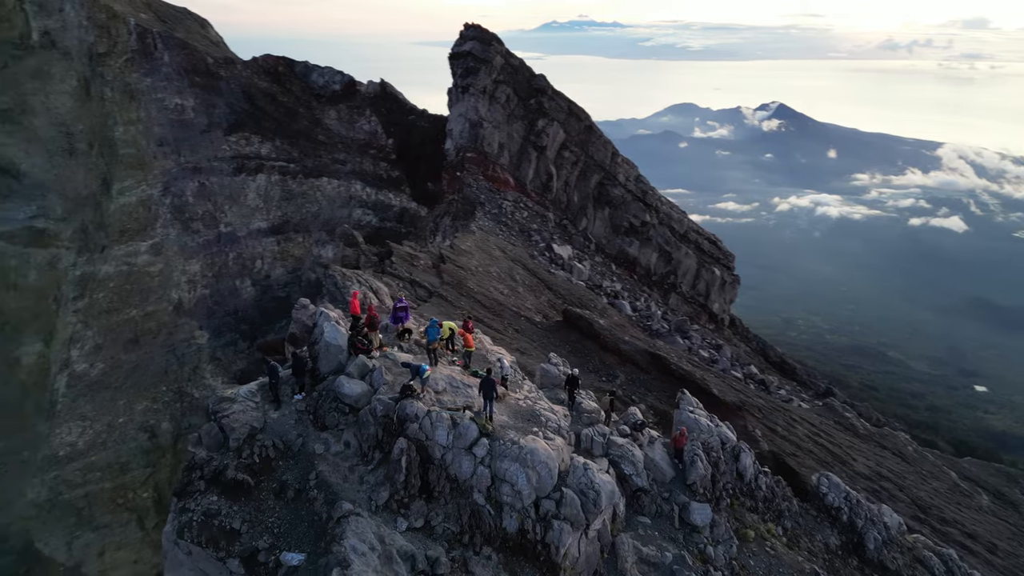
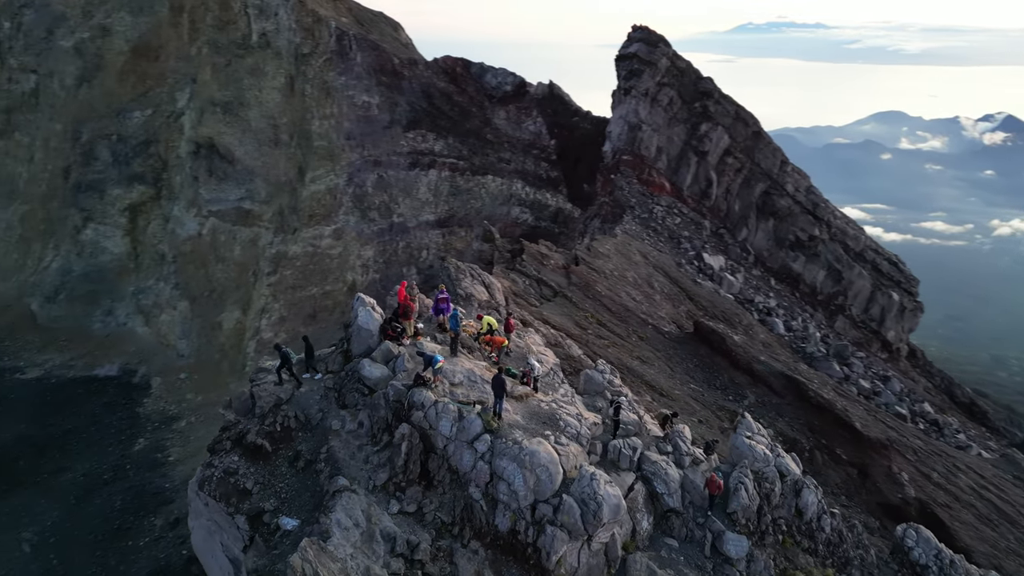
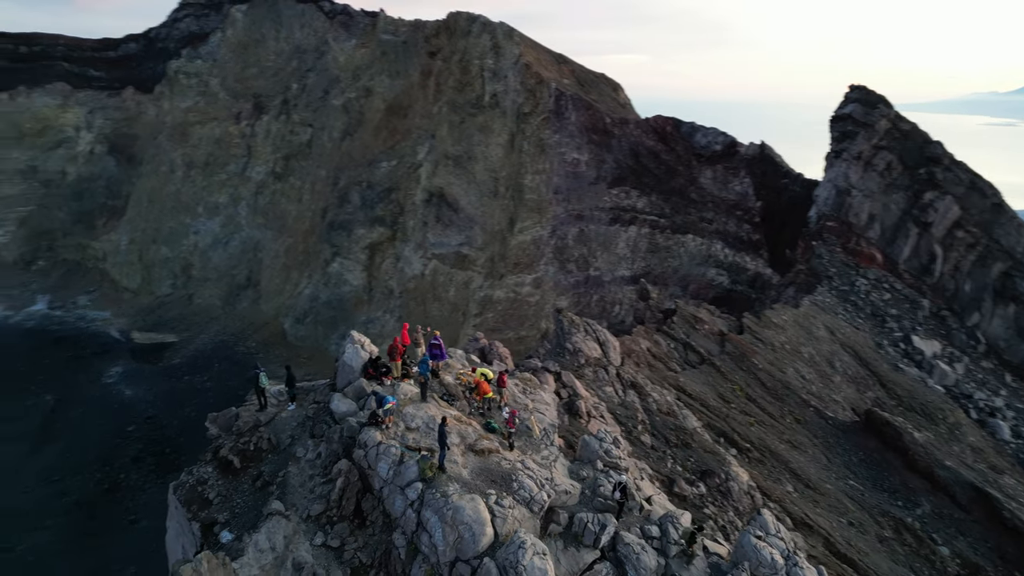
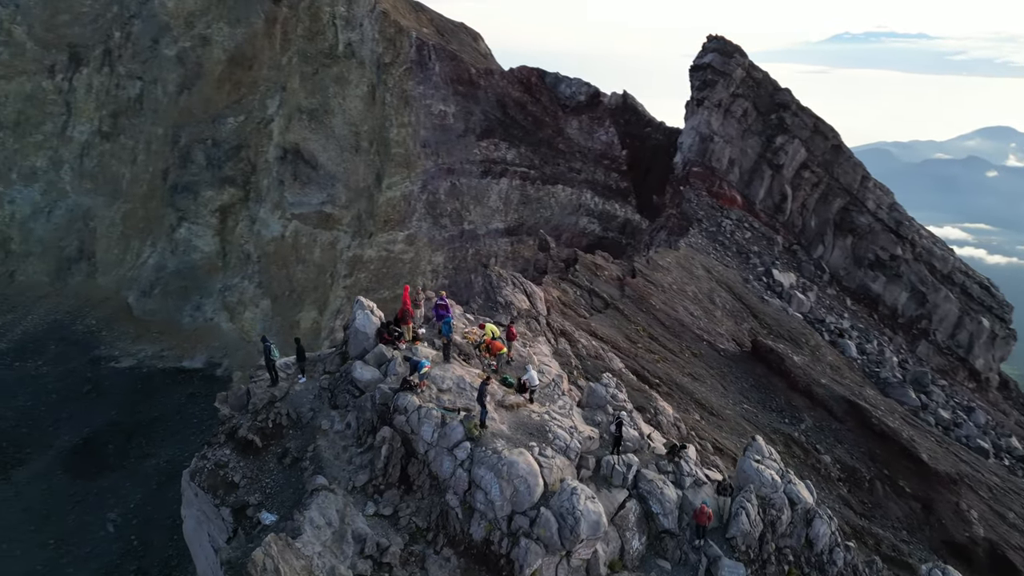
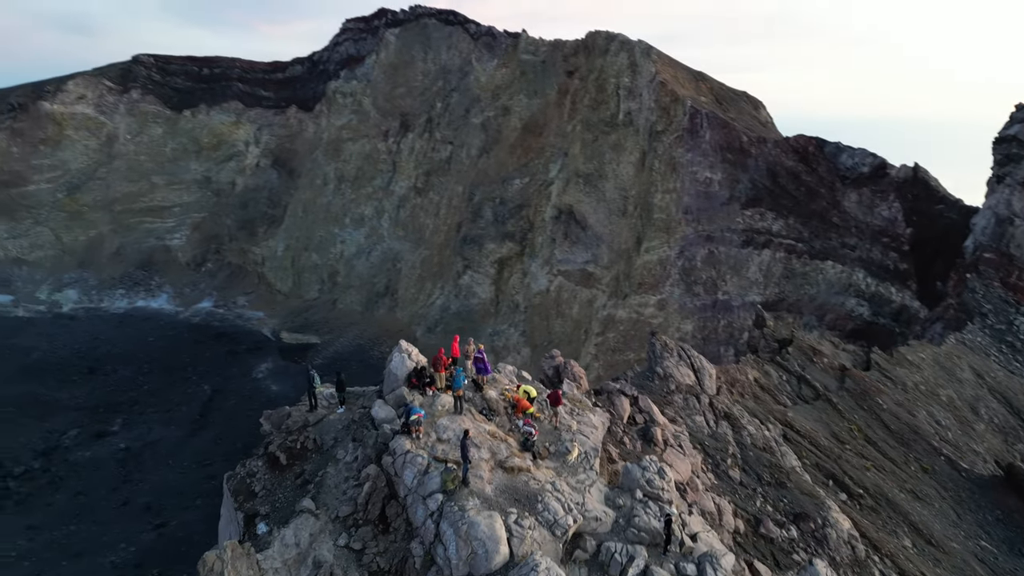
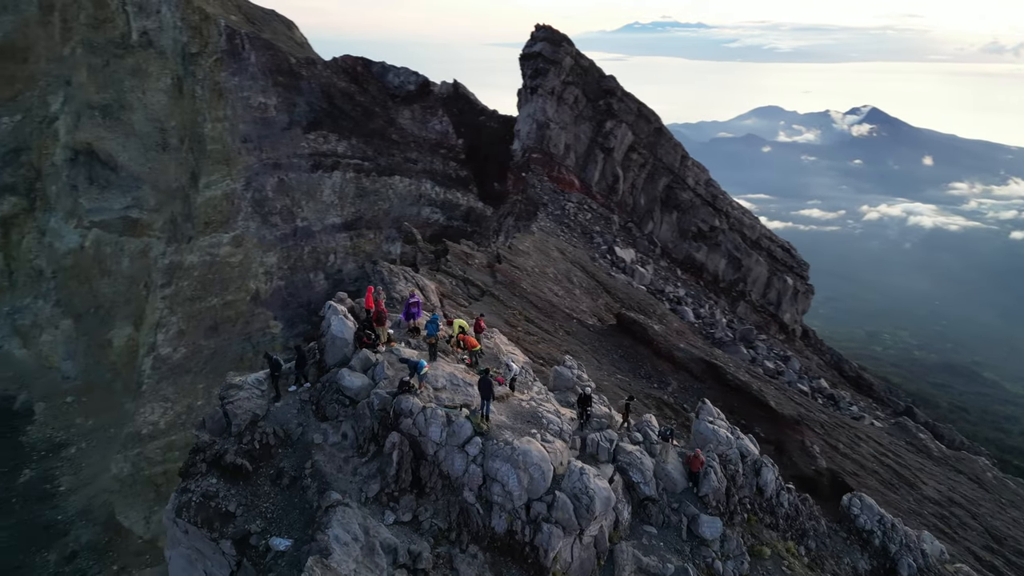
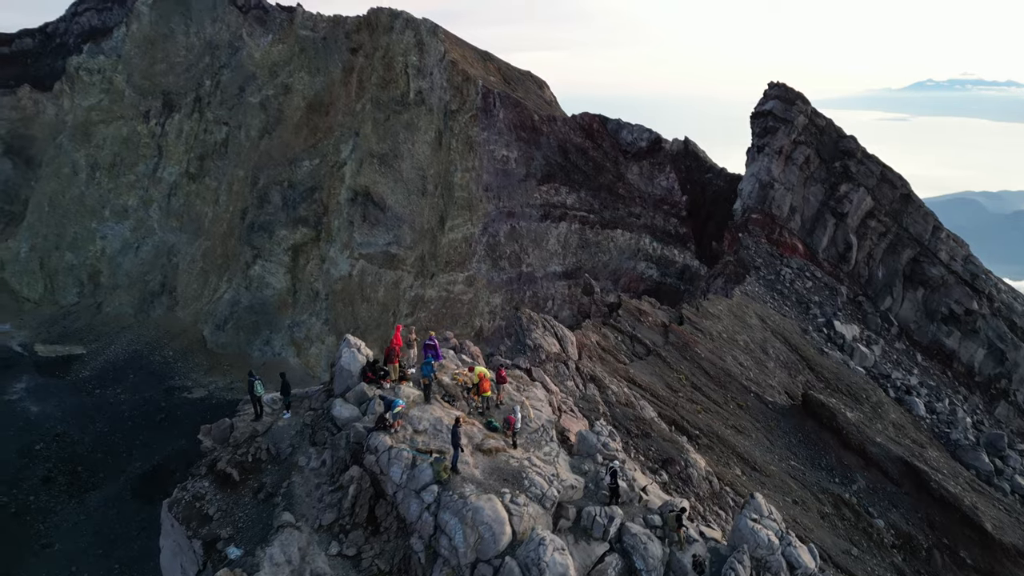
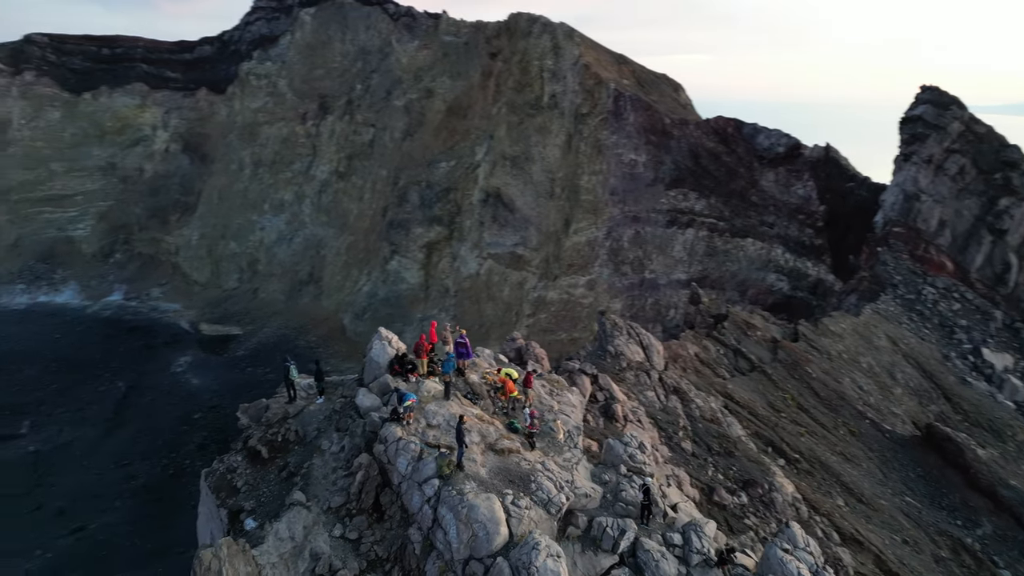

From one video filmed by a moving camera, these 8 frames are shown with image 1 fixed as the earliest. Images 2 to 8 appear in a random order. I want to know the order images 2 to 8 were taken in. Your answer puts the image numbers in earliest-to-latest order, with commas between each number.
6, 2, 4, 7, 3, 8, 5
